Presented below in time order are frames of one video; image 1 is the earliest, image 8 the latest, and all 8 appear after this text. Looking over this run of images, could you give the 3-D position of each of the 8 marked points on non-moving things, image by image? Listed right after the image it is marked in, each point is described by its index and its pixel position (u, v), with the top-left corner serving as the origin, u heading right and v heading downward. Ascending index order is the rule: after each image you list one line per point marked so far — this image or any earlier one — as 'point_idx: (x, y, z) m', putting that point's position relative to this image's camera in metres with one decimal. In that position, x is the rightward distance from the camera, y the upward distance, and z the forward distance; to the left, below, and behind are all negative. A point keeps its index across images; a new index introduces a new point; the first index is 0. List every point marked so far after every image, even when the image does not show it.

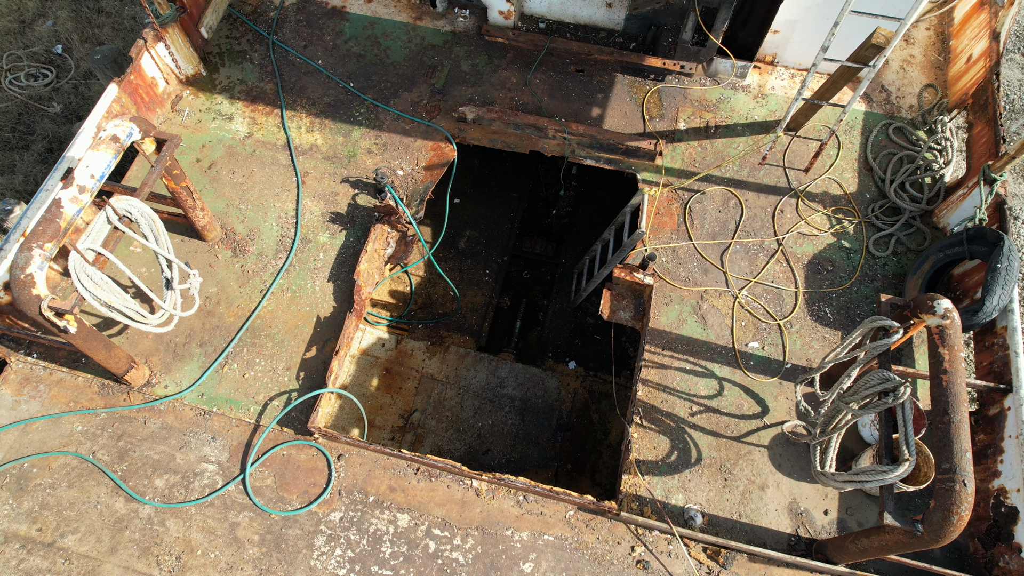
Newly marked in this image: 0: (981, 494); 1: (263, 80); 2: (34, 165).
0: (+4.8, -2.1, +4.3) m
1: (-3.6, +3.0, +6.0) m
2: (-9.0, +2.3, +7.8) m
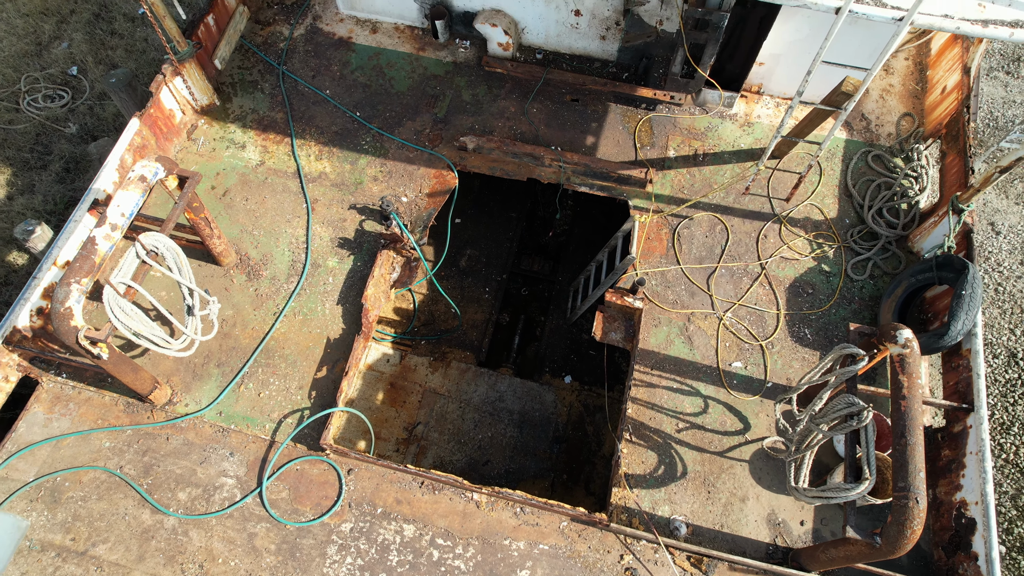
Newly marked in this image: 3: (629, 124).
0: (+4.8, -2.4, +4.6) m
1: (-3.6, +2.7, +6.3) m
2: (-9.0, +2.0, +8.1) m
3: (+1.8, +2.4, +6.2) m
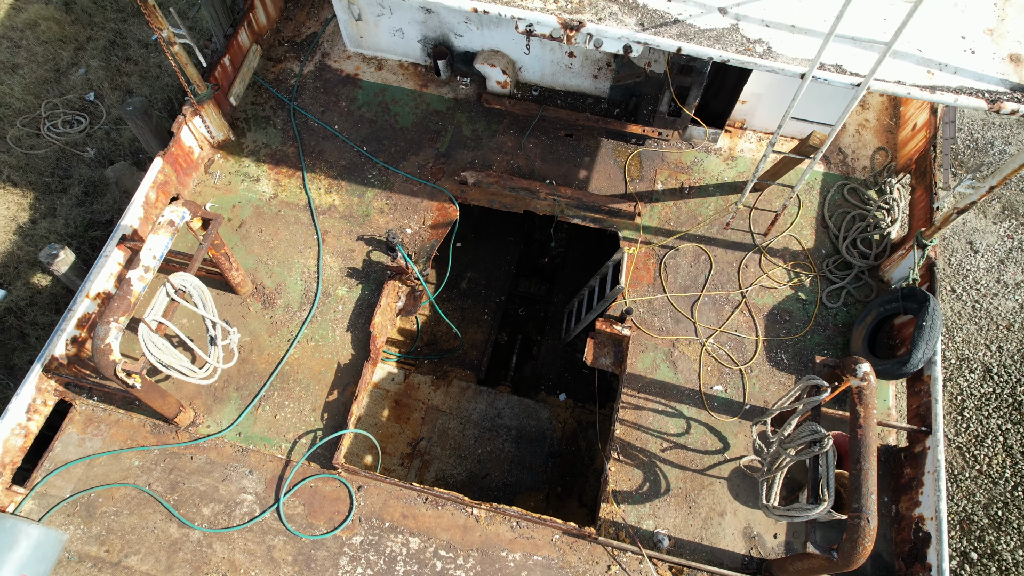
0: (+4.7, -2.8, +5.0) m
1: (-3.7, +2.3, +6.7) m
2: (-9.0, +1.6, +8.5) m
3: (+1.7, +2.1, +6.6) m
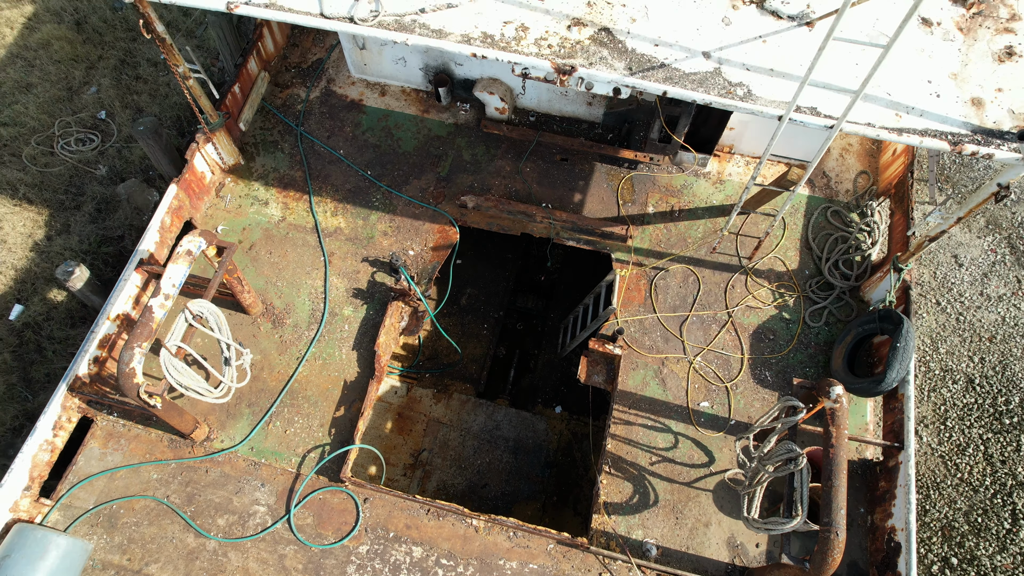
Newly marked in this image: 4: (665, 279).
0: (+4.7, -3.1, +5.3) m
1: (-3.7, +2.0, +7.0) m
2: (-9.1, +1.3, +8.8) m
3: (+1.7, +1.8, +6.9) m
4: (+2.4, +0.1, +6.4) m
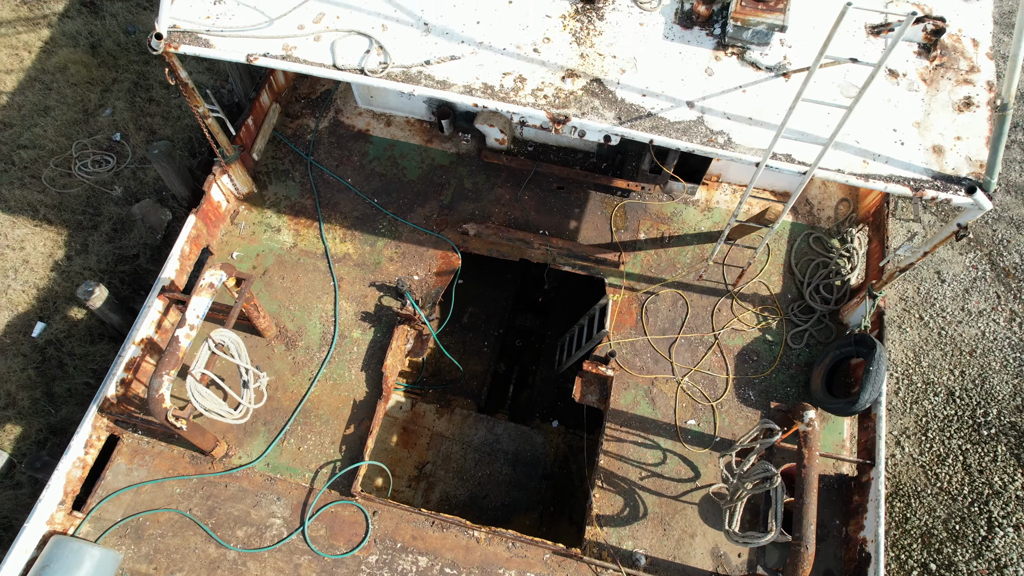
0: (+4.7, -3.5, +5.7) m
1: (-3.7, +1.6, +7.4) m
2: (-9.1, +1.0, +9.2) m
3: (+1.7, +1.4, +7.3) m
4: (+2.4, -0.2, +6.8) m
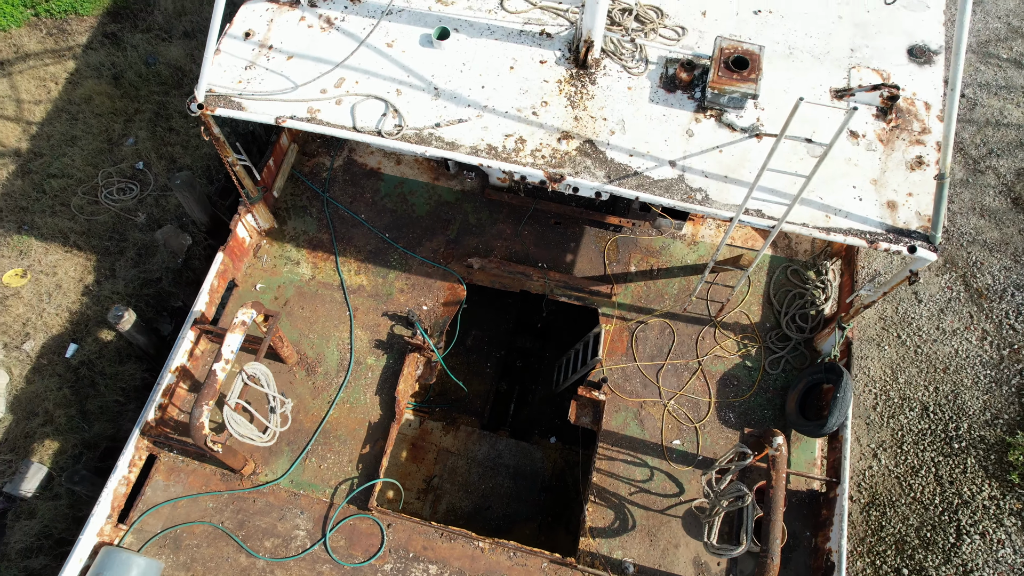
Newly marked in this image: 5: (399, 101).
0: (+4.7, -4.0, +6.3) m
1: (-3.7, +1.1, +8.0) m
2: (-9.1, +0.4, +9.8) m
3: (+1.7, +0.8, +7.9) m
4: (+2.4, -0.8, +7.5) m
5: (-1.6, +2.6, +5.9) m
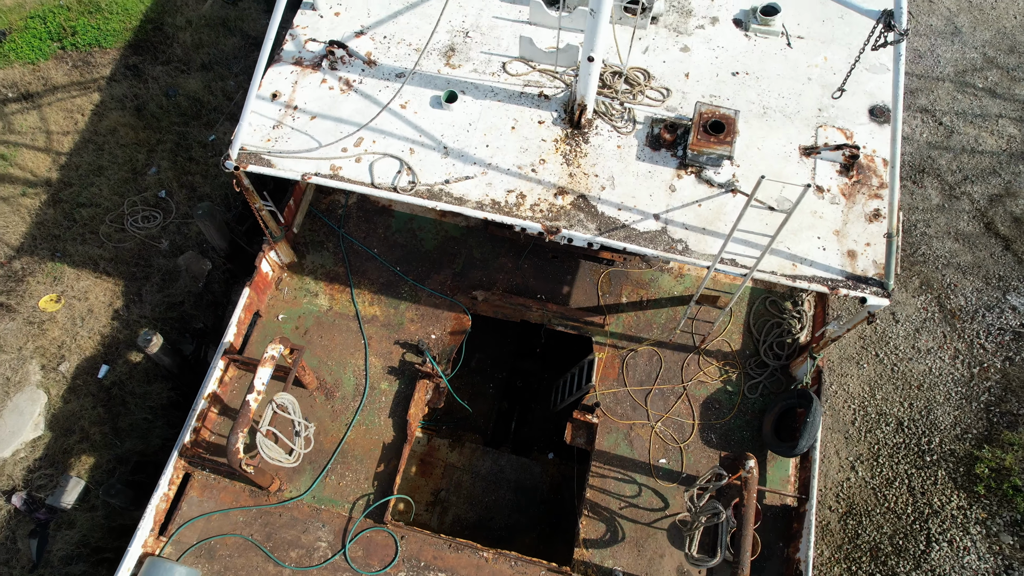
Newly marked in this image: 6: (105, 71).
0: (+4.7, -4.6, +7.0) m
1: (-3.7, +0.5, +8.7) m
2: (-9.0, -0.2, +10.5) m
3: (+1.7, +0.2, +8.6) m
4: (+2.4, -1.4, +8.1) m
5: (-1.6, +2.0, +6.6) m
6: (-12.5, +6.6, +12.7) m
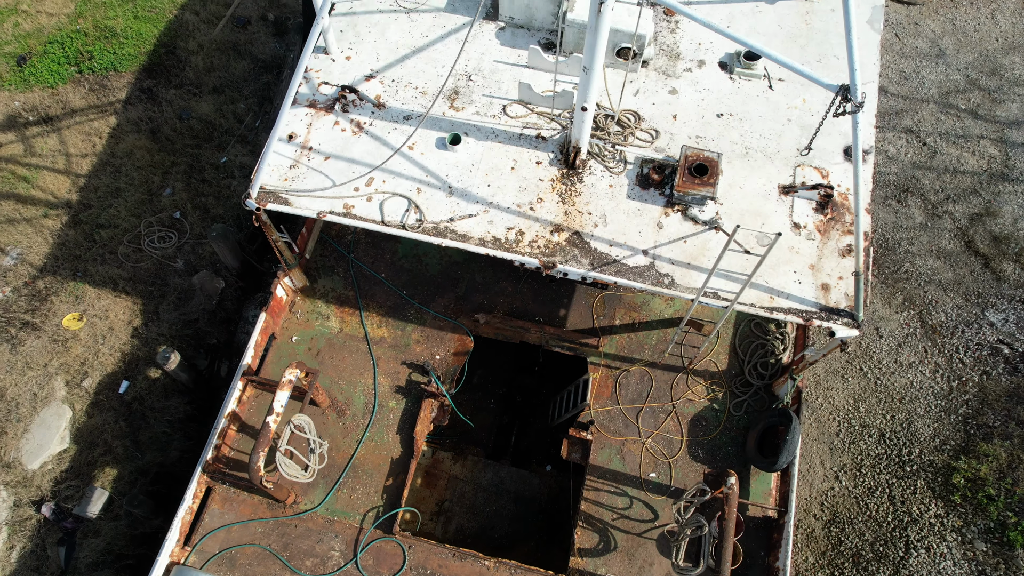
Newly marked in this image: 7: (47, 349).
0: (+4.7, -5.1, +7.6) m
1: (-3.7, 0.0, +9.2) m
2: (-9.0, -0.7, +11.0) m
3: (+1.7, -0.3, +9.1) m
4: (+2.4, -1.9, +8.7) m
5: (-1.6, +1.5, +7.1) m
6: (-12.5, +6.1, +13.2) m
7: (-11.8, -1.5, +10.5) m
